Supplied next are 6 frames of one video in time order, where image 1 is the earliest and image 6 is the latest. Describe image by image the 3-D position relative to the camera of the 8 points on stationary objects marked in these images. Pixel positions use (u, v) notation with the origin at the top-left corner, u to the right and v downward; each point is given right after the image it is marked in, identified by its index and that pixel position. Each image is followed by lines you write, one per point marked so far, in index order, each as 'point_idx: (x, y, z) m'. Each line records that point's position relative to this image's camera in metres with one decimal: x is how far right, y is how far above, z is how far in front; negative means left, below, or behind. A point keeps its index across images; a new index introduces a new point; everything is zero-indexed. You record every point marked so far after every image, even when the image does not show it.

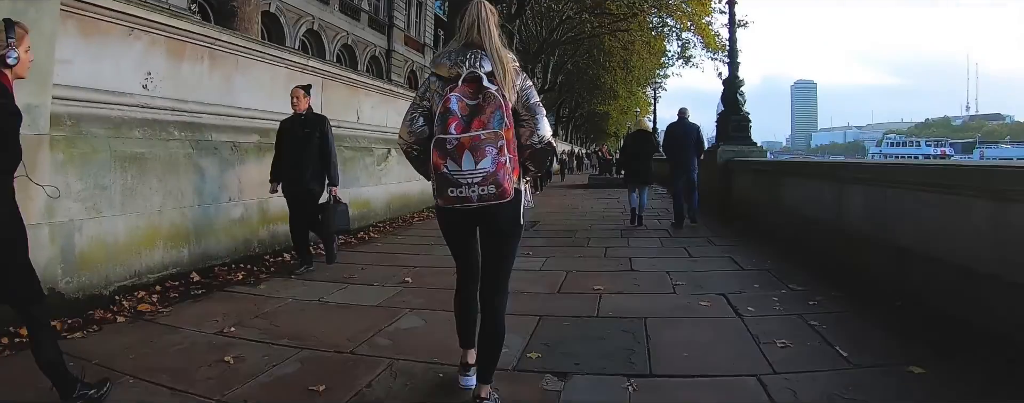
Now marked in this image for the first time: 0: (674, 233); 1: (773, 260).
0: (+2.0, -0.4, +7.3) m
1: (+2.4, -0.6, +5.6) m
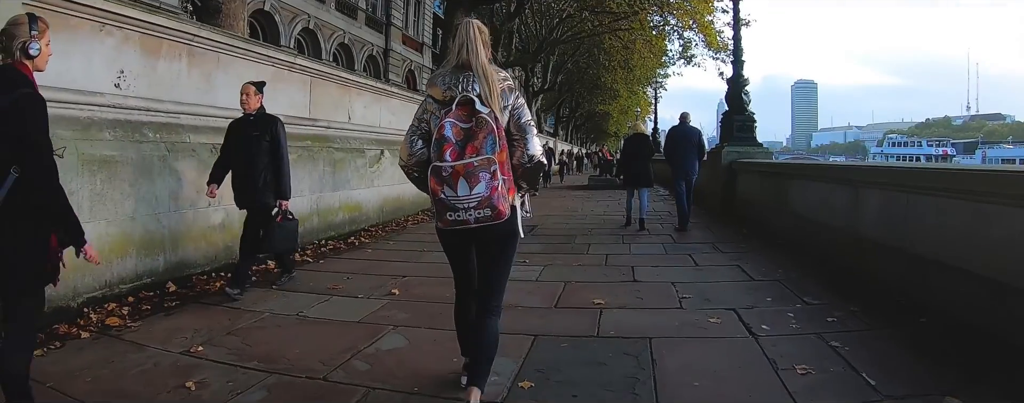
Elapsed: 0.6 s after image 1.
0: (+1.9, -0.4, +7.0) m
1: (+2.4, -0.6, +5.2) m
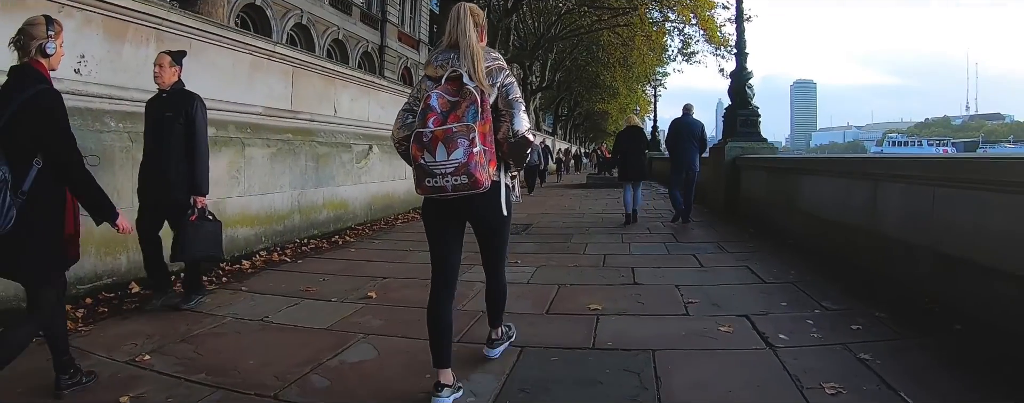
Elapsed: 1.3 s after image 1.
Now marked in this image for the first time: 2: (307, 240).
0: (+1.9, -0.4, +6.5) m
1: (+2.3, -0.6, +4.8) m
2: (-2.5, -0.5, +7.2) m
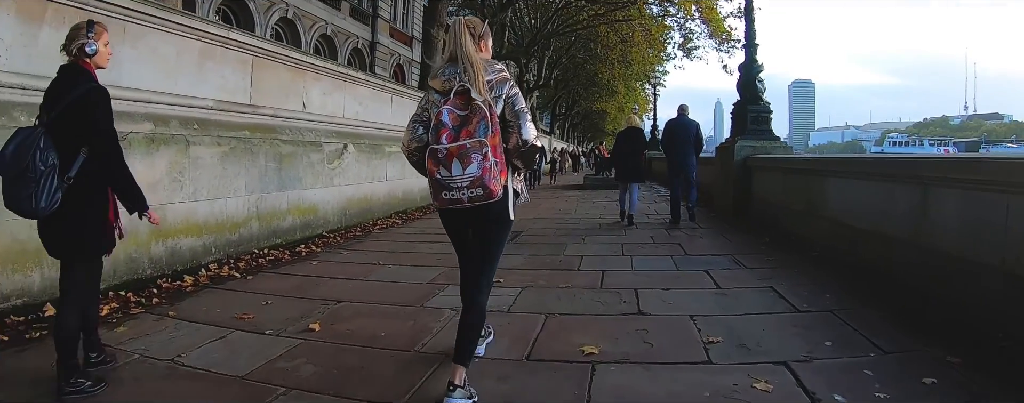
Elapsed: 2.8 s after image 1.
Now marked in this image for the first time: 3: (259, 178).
0: (+1.7, -0.4, +5.7) m
1: (+2.2, -0.6, +4.0) m
2: (-2.6, -0.5, +6.4) m
3: (-2.7, +0.3, +6.4) m
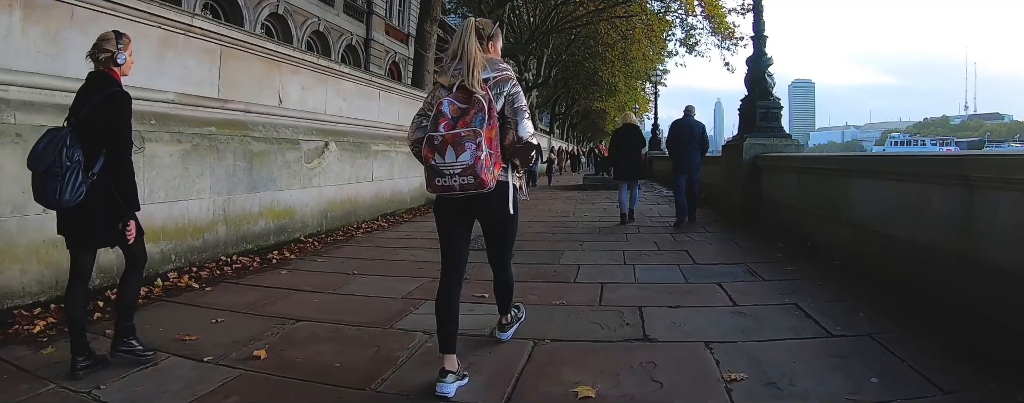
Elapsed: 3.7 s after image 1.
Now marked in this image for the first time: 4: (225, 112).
0: (+1.6, -0.5, +5.2) m
1: (+2.1, -0.6, +3.5) m
2: (-2.7, -0.5, +5.8) m
3: (-2.8, +0.2, +5.9) m
4: (-2.9, +0.9, +6.1) m
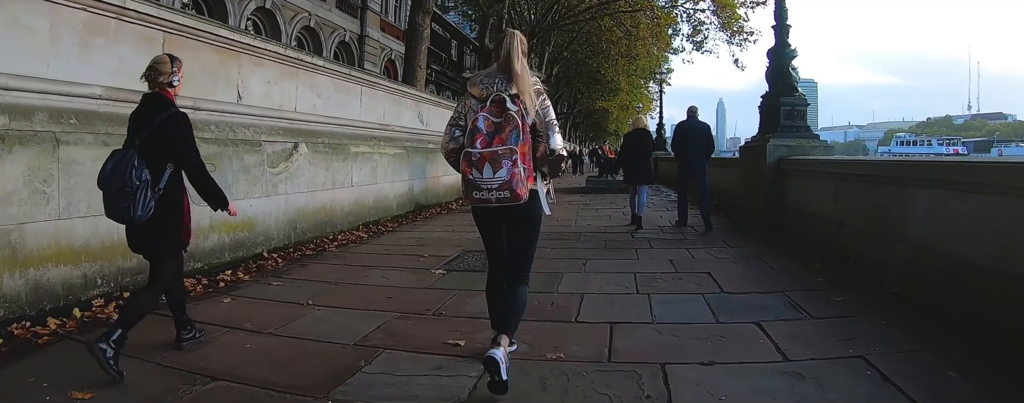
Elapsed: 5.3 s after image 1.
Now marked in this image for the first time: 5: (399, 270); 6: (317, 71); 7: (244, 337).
0: (+1.5, -0.6, +4.4) m
1: (+2.0, -0.7, +2.6) m
2: (-2.8, -0.6, +5.0) m
3: (-2.9, +0.1, +5.0) m
4: (-3.0, +0.8, +5.2) m
5: (-1.0, -0.6, +5.1) m
6: (-2.4, +1.6, +7.5) m
7: (-1.5, -0.8, +3.4) m
